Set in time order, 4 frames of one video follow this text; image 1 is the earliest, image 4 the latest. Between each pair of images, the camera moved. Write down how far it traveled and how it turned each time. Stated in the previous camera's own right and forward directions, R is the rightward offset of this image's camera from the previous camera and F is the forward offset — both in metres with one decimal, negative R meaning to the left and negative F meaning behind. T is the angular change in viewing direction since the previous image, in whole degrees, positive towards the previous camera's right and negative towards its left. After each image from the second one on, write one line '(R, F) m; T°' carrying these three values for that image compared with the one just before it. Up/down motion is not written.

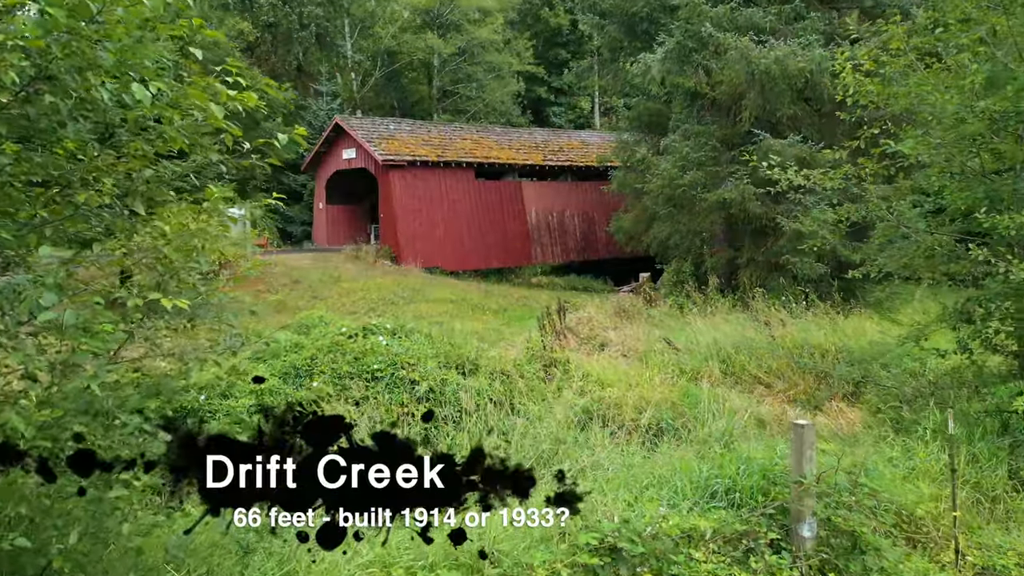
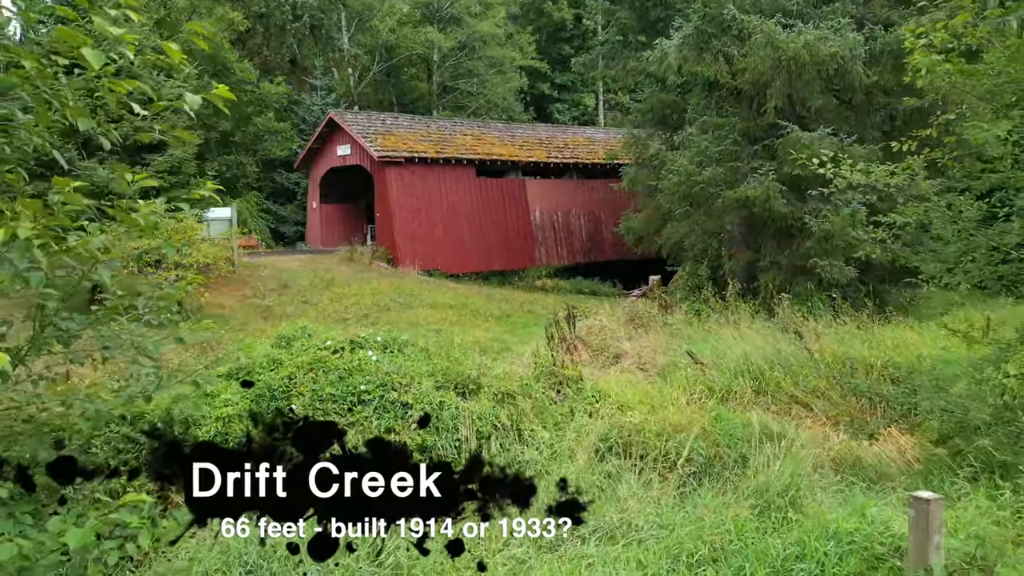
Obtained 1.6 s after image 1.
(0.0, +0.8) m; 0°
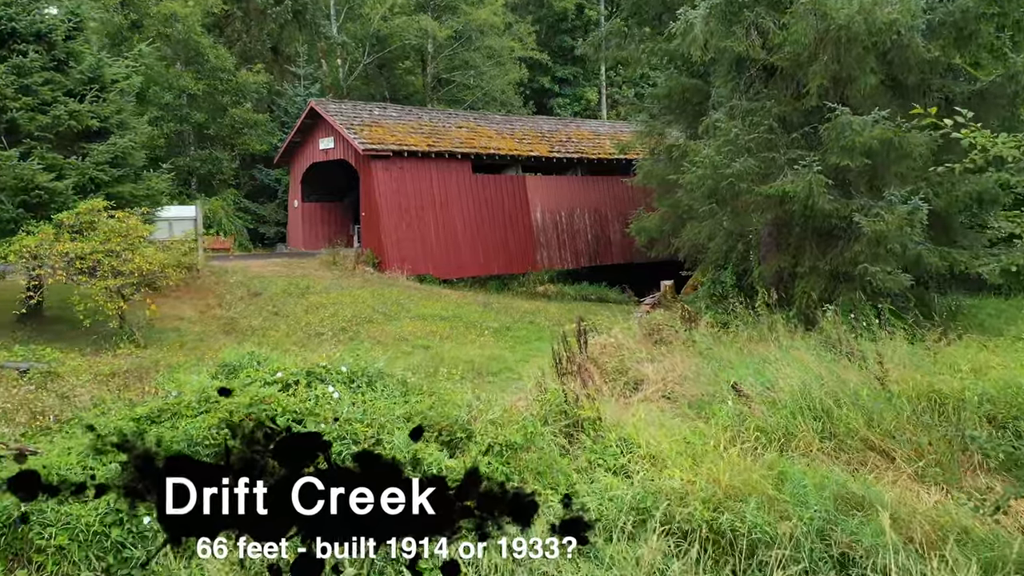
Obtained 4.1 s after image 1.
(0.0, +1.3) m; 0°
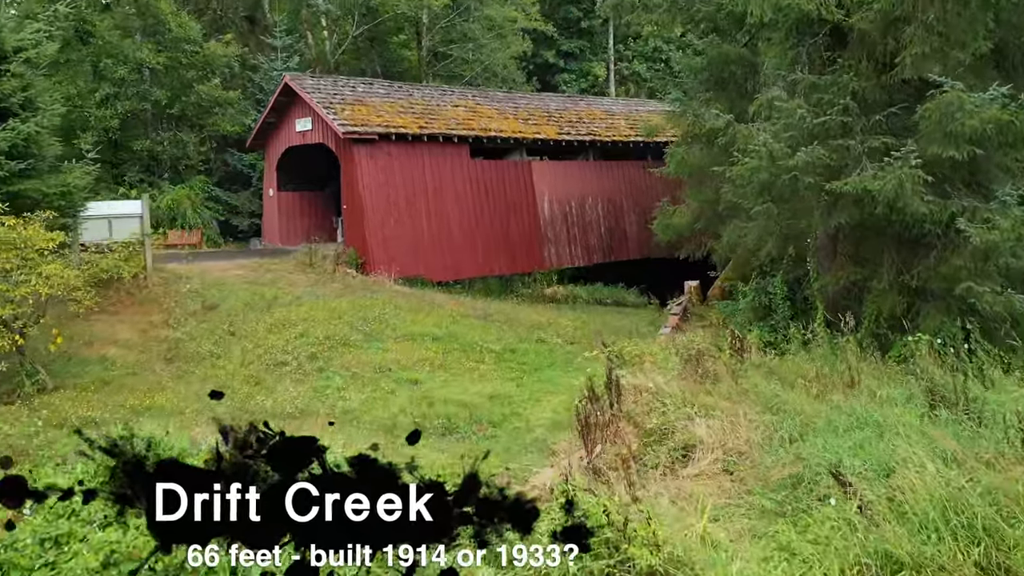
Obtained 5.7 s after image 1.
(-0.1, +1.7) m; 0°
